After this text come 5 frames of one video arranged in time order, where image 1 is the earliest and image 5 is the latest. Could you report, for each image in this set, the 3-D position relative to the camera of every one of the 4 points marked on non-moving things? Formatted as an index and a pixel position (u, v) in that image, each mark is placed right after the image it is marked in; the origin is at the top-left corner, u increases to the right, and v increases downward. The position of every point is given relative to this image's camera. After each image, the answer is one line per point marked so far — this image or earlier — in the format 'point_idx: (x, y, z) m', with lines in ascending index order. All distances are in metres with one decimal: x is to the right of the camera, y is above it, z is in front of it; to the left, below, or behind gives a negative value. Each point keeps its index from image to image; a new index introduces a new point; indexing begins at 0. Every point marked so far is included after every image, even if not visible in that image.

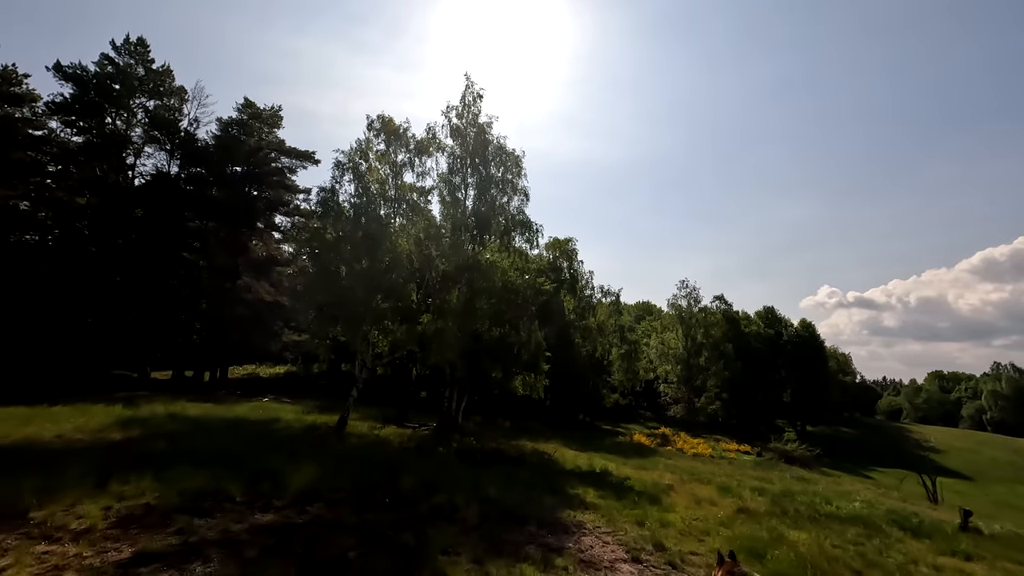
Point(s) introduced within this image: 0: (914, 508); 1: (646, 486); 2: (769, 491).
0: (+15.6, -8.5, +20.6) m
1: (+5.0, -7.4, +19.5) m
2: (+9.5, -7.2, +19.2) m
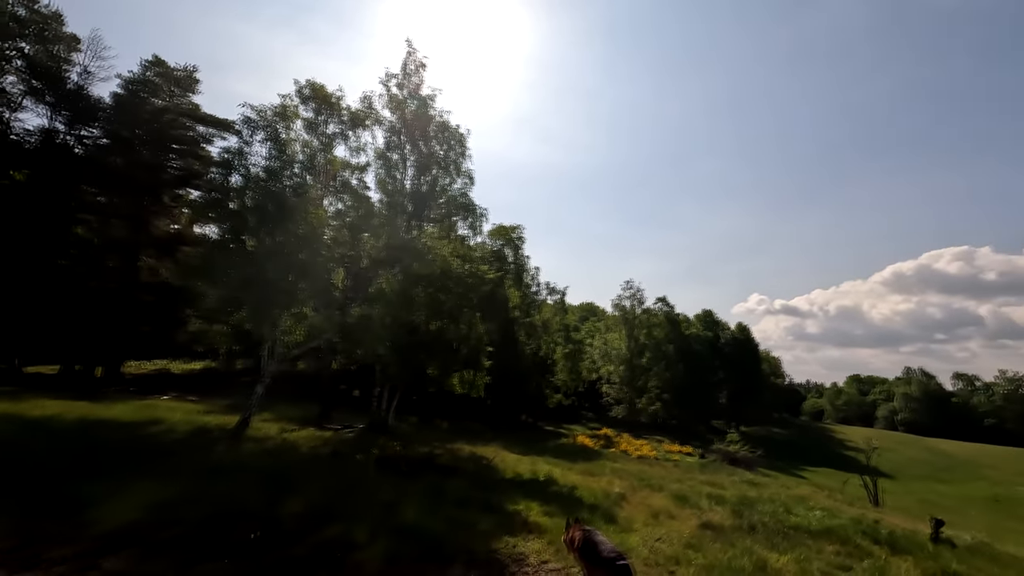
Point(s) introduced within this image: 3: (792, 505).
0: (+13.2, -8.4, +19.7) m
1: (+2.8, -7.0, +17.6) m
2: (+7.3, -6.9, +17.7) m
3: (+9.2, -7.1, +17.3) m
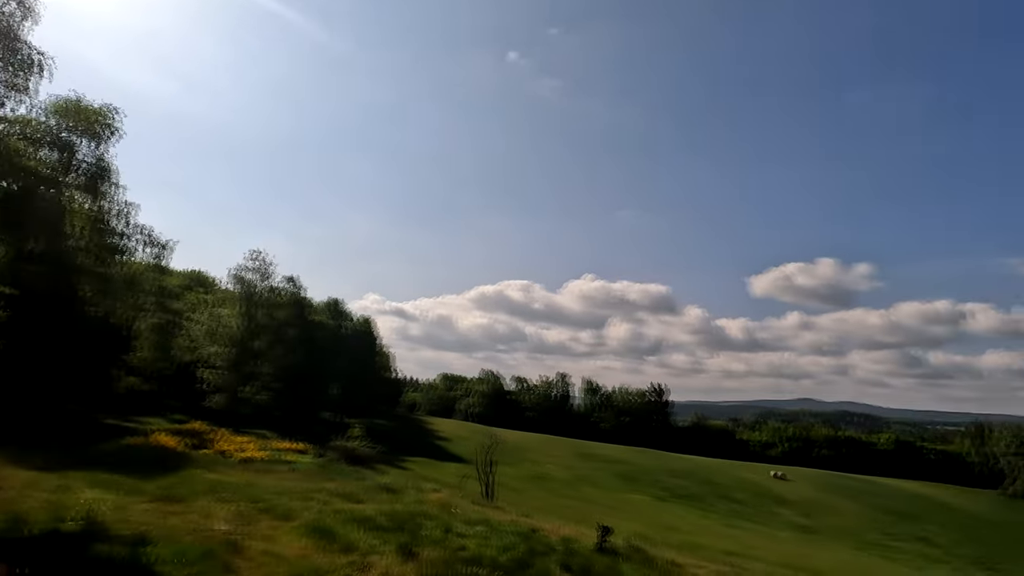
0: (-0.3, -8.1, +19.0) m
1: (-6.8, -5.2, +10.9) m
2: (-3.4, -5.9, +13.8) m
3: (-1.7, -6.4, +14.7) m
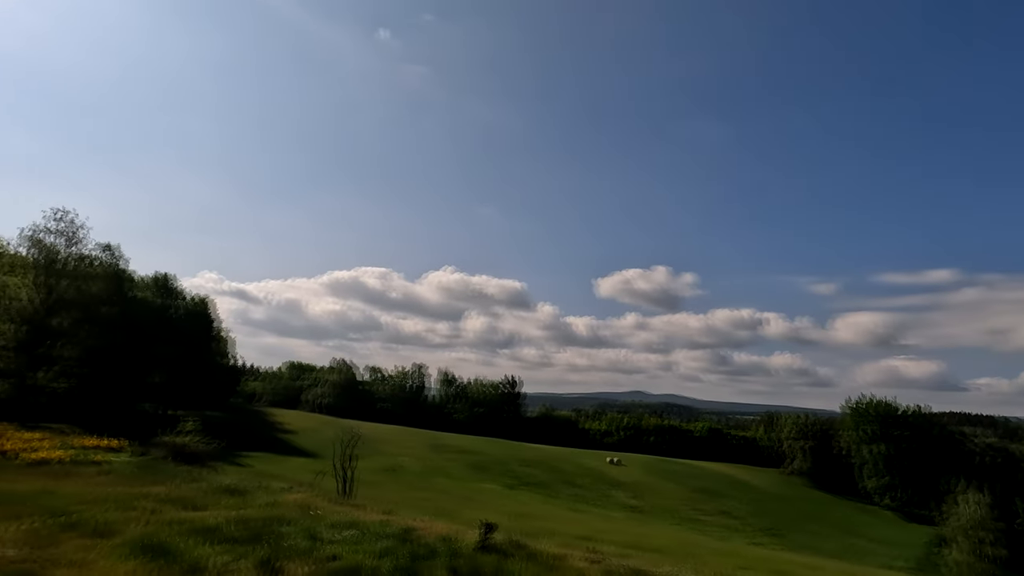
0: (-4.8, -7.5, +17.7) m
1: (-8.8, -4.5, +8.2) m
2: (-6.3, -5.2, +11.9) m
3: (-4.9, -5.8, +13.1) m
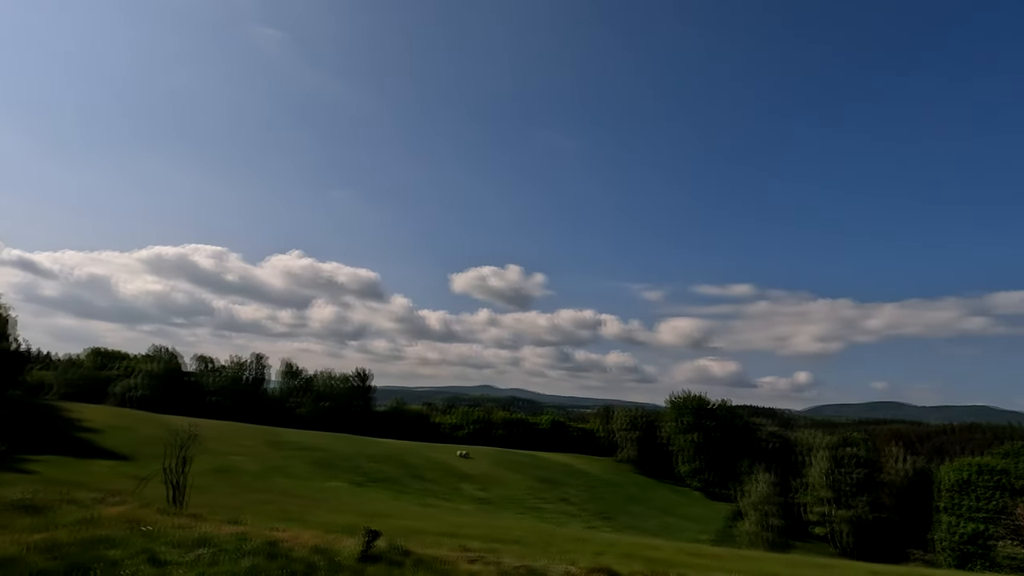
0: (-8.7, -6.8, +15.4) m
1: (-9.8, -3.8, +5.2) m
2: (-8.4, -4.6, +9.4) m
3: (-7.4, -5.2, +11.0) m
